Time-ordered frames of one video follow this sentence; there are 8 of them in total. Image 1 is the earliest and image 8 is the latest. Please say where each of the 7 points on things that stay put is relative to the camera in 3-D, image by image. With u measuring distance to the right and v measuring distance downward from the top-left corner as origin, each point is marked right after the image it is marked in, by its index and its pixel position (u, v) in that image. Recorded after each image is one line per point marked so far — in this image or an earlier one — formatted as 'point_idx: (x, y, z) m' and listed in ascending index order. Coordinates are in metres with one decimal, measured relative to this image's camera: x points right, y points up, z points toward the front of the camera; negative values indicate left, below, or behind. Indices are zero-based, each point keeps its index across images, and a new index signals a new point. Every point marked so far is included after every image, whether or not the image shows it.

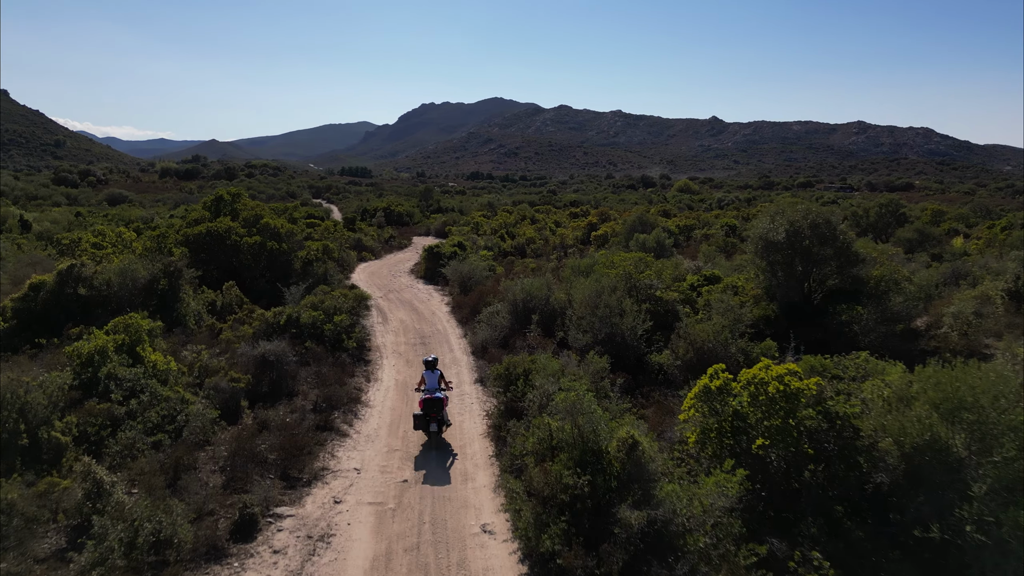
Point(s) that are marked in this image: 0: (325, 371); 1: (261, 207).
0: (-2.7, -1.2, +10.5) m
1: (-6.3, +2.0, +18.3) m
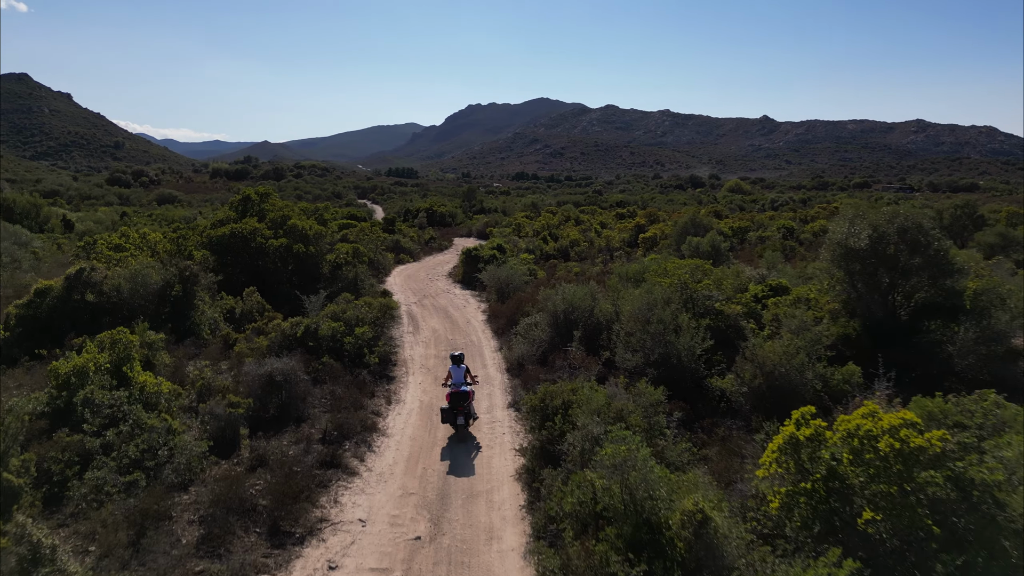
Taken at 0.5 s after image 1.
0: (-2.2, -1.3, +9.3) m
1: (-5.3, +1.9, +17.4) m
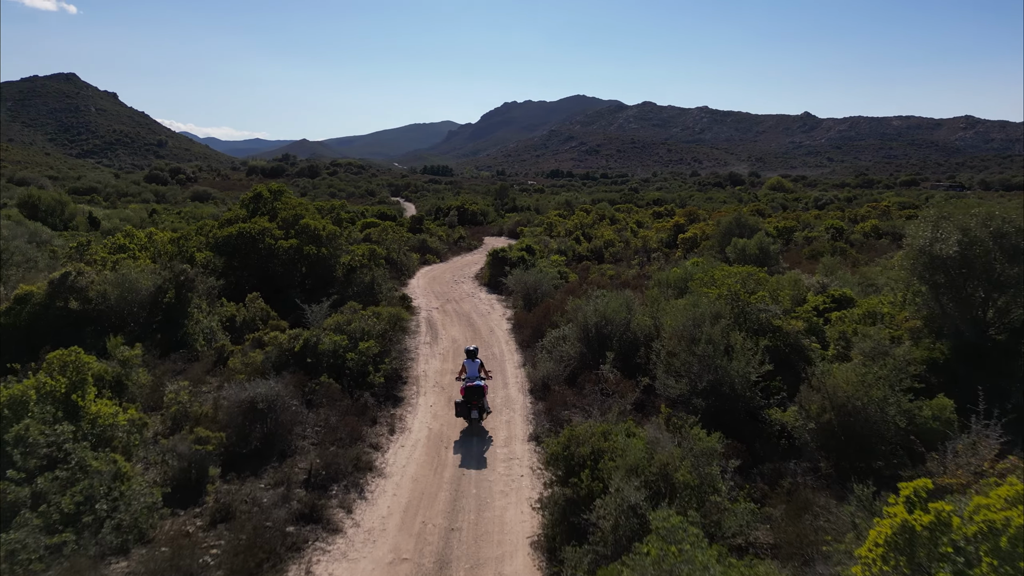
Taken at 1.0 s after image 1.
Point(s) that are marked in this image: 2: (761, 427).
0: (-2.0, -1.5, +8.1) m
1: (-4.7, +1.8, +16.3) m
2: (+2.7, -1.5, +7.8) m
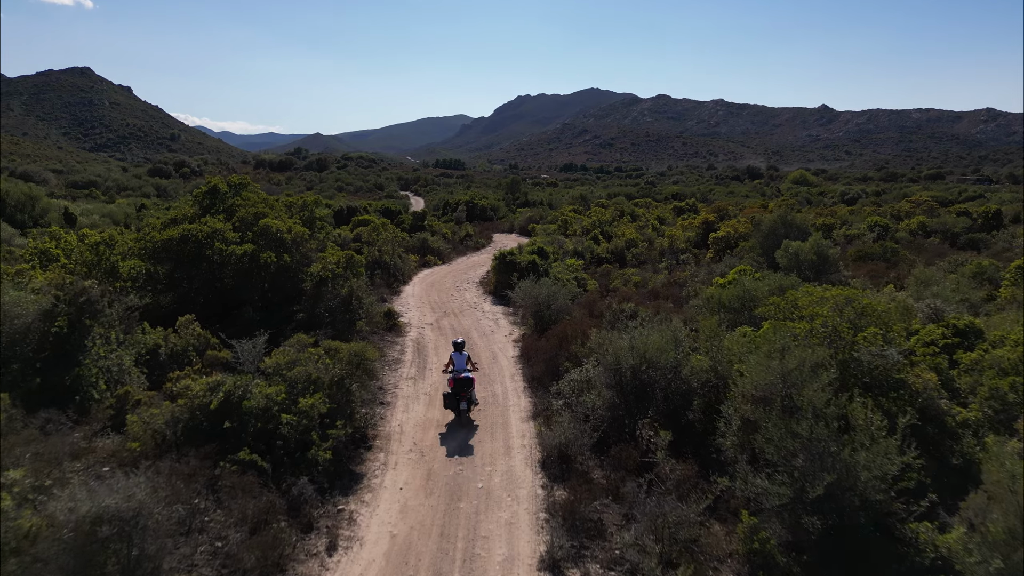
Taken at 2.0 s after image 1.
0: (-2.0, -1.8, +5.4) m
1: (-4.5, +1.6, +13.5) m
2: (+2.7, -1.8, +5.0) m
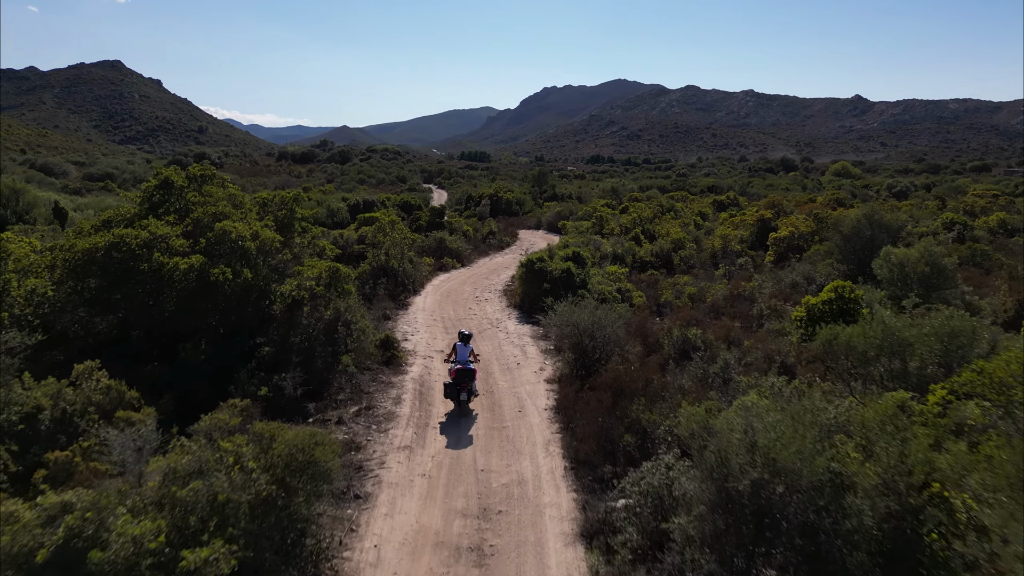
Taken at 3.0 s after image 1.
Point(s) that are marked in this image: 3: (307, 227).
0: (-1.8, -2.2, +2.5) m
1: (-4.0, +1.3, +10.7) m
2: (+2.9, -2.3, +2.0) m
3: (-3.3, +1.0, +11.5) m
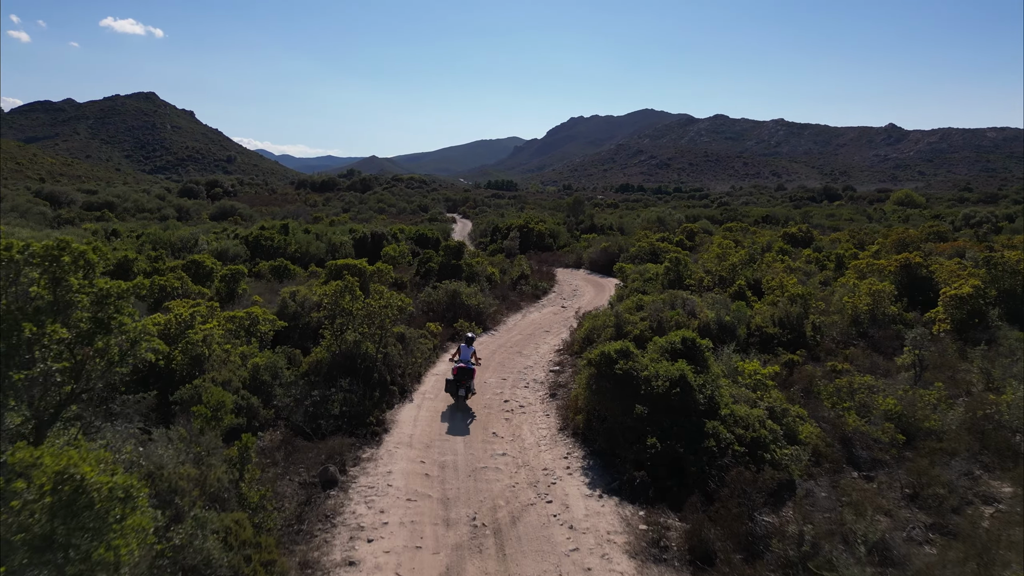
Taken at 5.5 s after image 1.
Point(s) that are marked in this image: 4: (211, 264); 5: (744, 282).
0: (-1.6, -3.0, -4.1) m
1: (-3.5, +0.2, +4.4) m
2: (+3.1, -3.1, -4.8) m
3: (-2.7, -0.2, +5.1) m
4: (-7.8, +0.6, +18.6) m
5: (+4.8, +0.1, +15.2) m
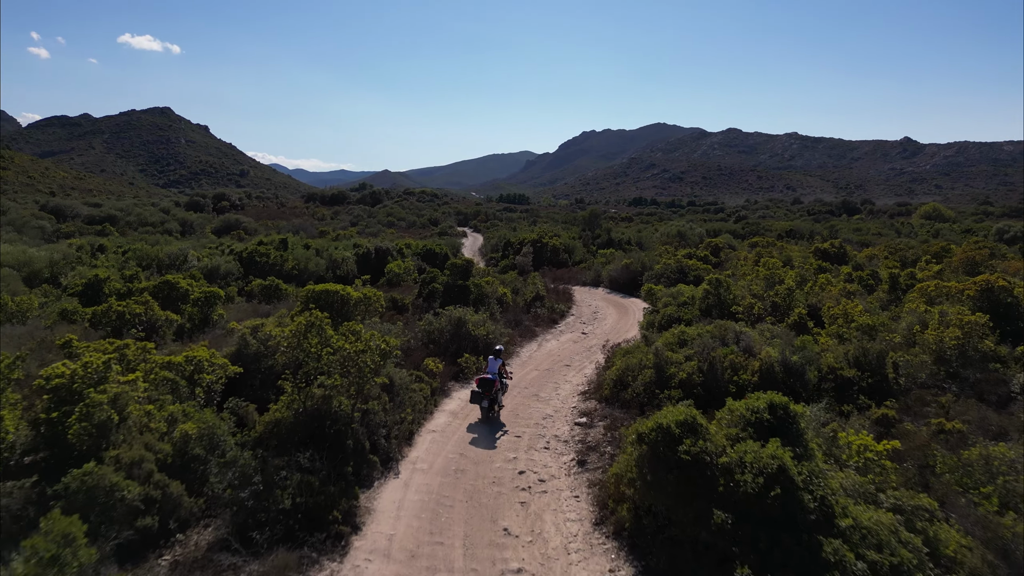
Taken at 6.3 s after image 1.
0: (-1.6, -3.1, -6.4) m
1: (-3.4, -0.1, +2.2) m
2: (+3.0, -3.2, -7.2) m
3: (-2.6, -0.5, +2.9) m
4: (-7.4, +0.1, +16.5) m
5: (+5.1, -0.4, +12.9) m
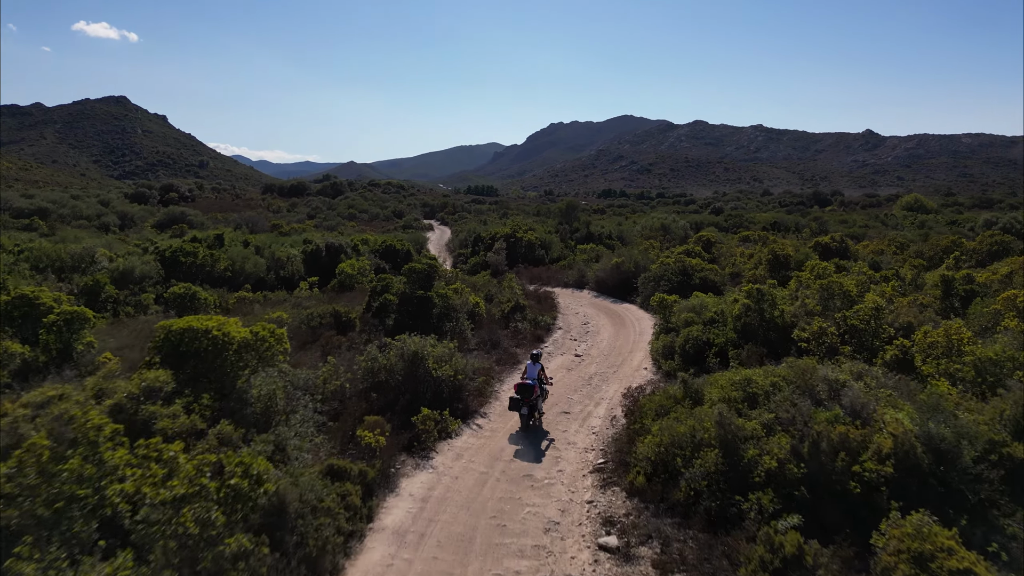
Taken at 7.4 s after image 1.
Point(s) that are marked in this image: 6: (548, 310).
0: (-1.0, -3.6, -10.2) m
1: (-3.2, -0.5, -1.8) m
2: (+3.6, -3.7, -10.8) m
3: (-2.4, -0.9, -1.0) m
4: (-7.9, -0.2, +12.4) m
5: (+4.8, -0.7, +9.3) m
6: (+0.9, -0.7, +17.3) m
